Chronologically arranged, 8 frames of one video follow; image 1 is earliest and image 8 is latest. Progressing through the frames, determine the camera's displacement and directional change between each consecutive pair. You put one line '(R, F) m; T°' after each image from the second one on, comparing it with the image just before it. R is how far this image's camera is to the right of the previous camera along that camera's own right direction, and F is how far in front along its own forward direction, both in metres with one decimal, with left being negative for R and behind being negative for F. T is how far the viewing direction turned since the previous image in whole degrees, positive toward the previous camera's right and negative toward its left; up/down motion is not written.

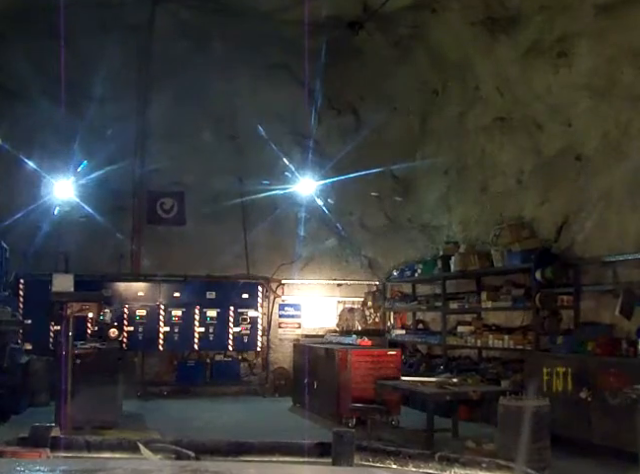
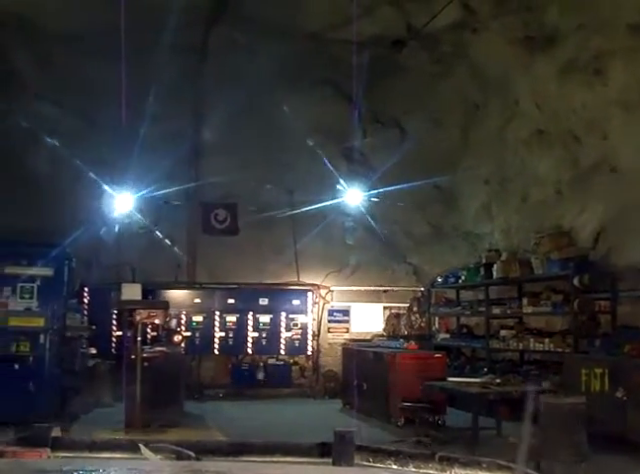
(-0.1, -0.7) m; -3°
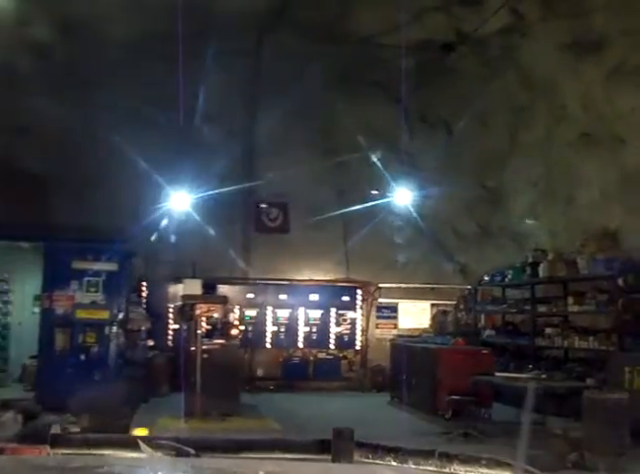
(-0.1, -0.5) m; -3°
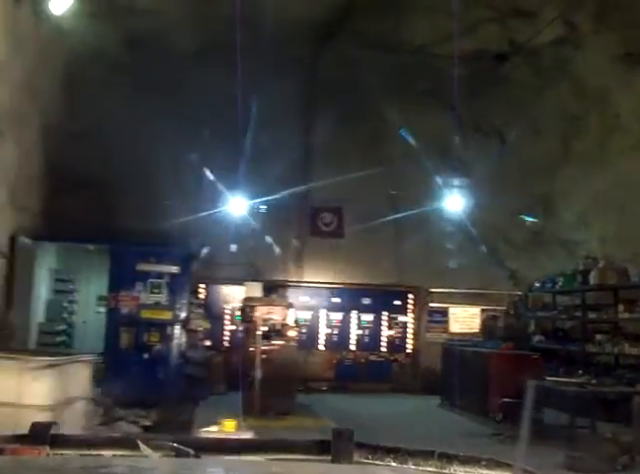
(-0.1, -0.4) m; -3°
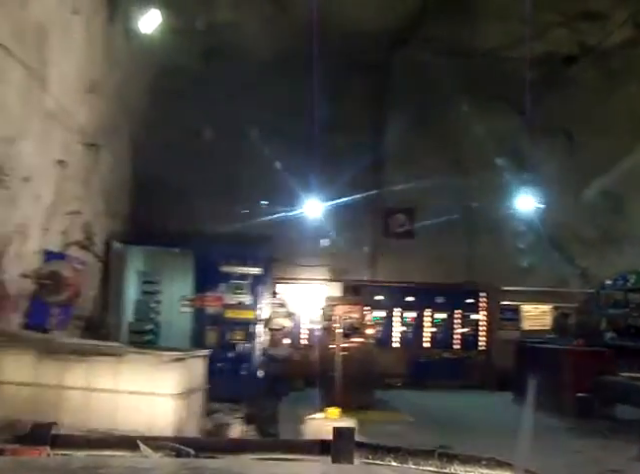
(-0.2, -0.6) m; -4°
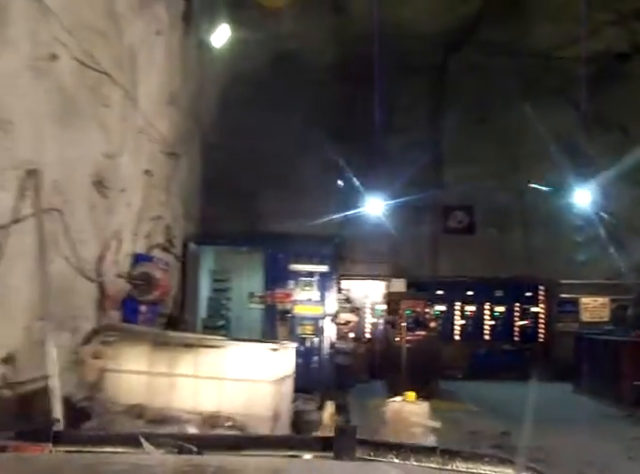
(-0.2, -0.7) m; -4°
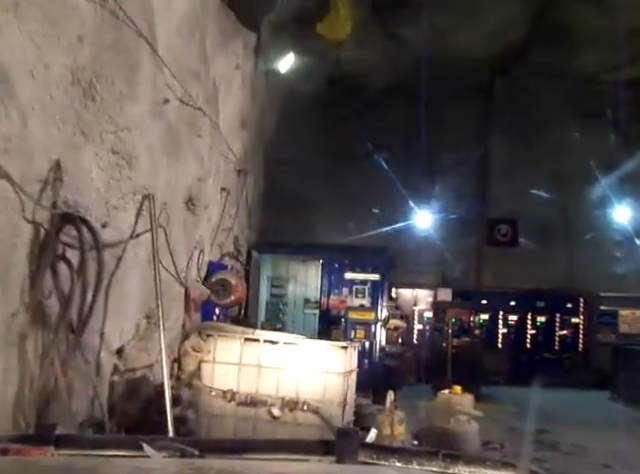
(-0.2, -1.2) m; -3°
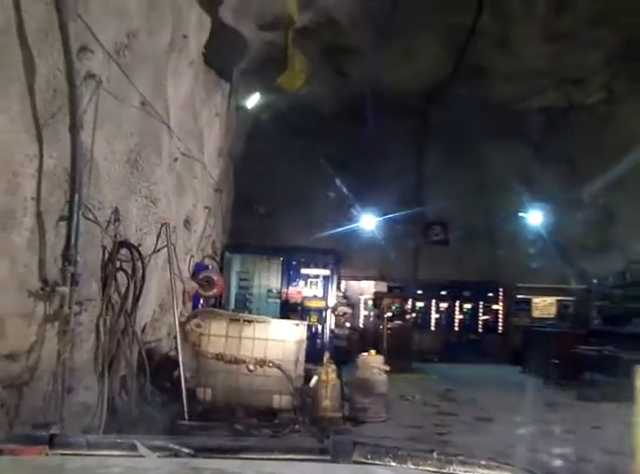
(0.0, -3.7) m; +3°
